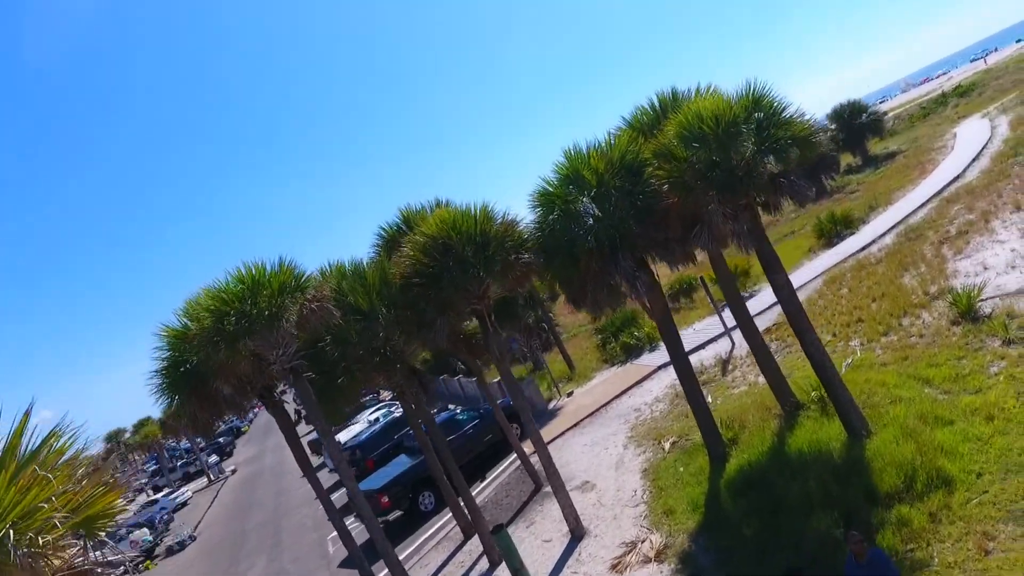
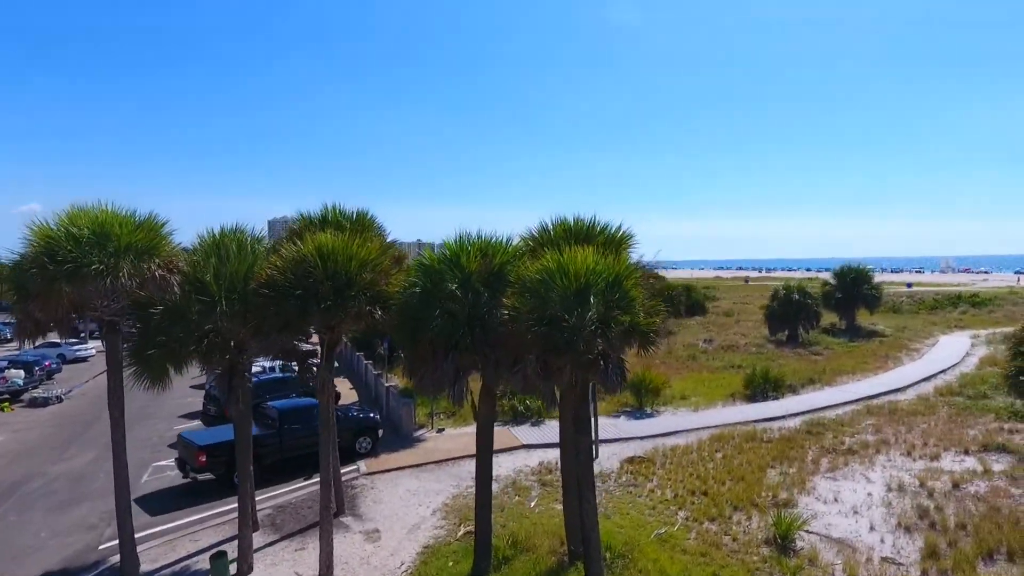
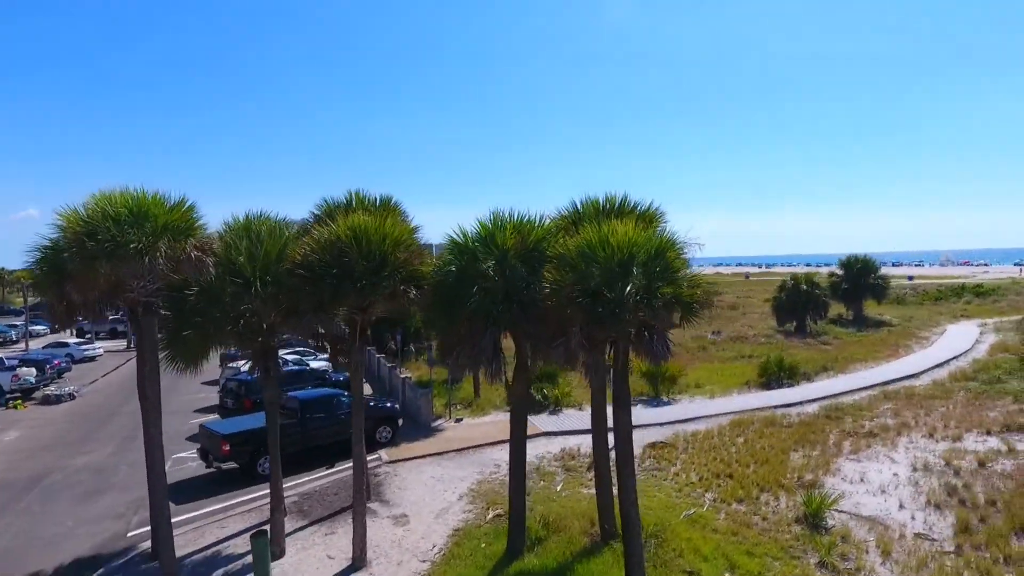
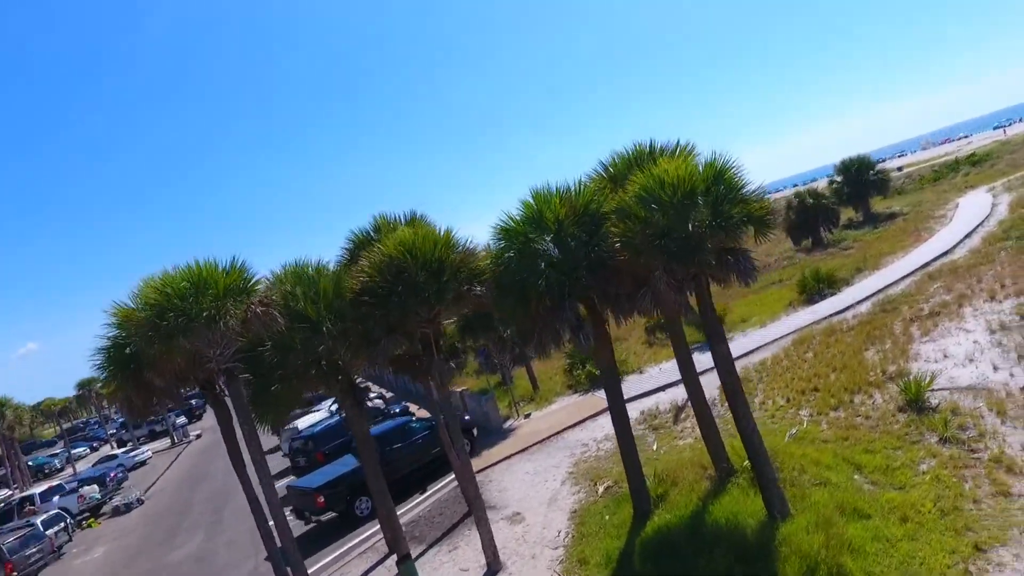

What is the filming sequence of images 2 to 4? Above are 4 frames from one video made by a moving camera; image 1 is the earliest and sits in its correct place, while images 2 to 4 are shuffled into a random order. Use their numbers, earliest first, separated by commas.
4, 3, 2
